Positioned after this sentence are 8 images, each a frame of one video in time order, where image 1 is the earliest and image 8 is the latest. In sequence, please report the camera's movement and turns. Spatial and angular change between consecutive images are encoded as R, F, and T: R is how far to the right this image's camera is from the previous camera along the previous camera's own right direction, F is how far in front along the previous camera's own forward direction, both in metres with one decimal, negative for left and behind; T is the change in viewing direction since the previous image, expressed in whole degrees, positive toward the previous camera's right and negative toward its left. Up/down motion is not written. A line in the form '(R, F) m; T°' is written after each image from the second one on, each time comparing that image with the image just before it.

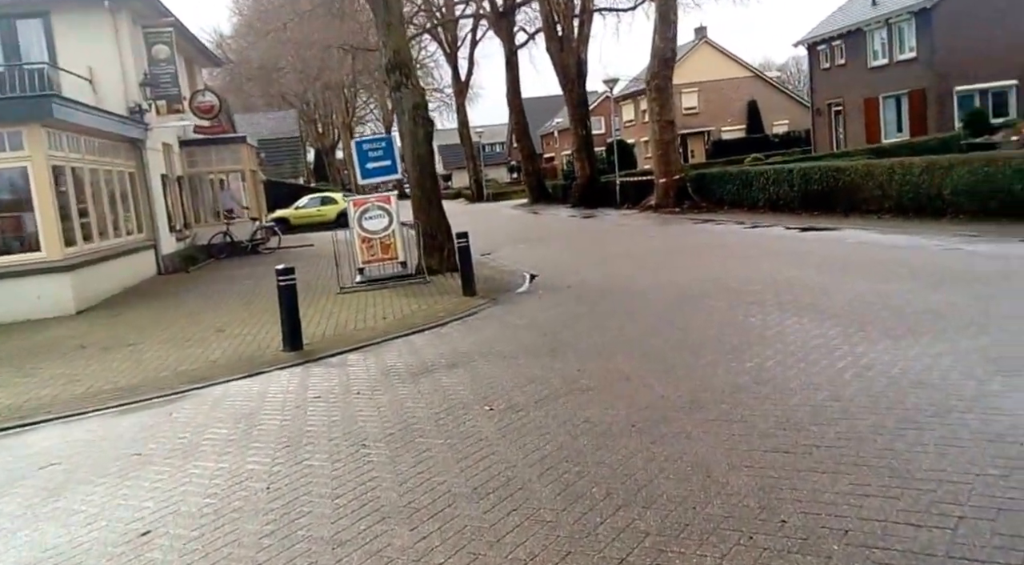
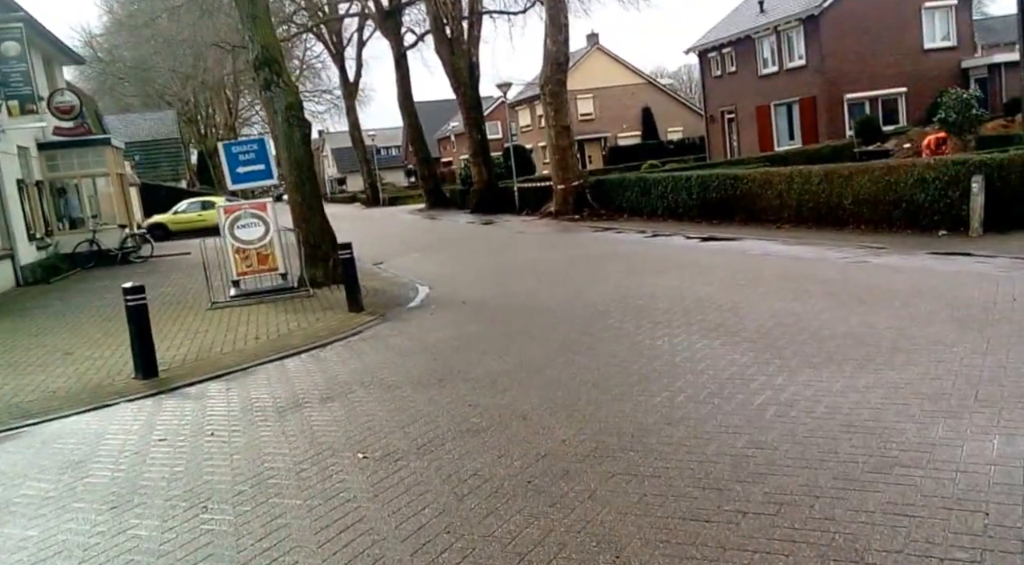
(+0.2, +0.9) m; +7°
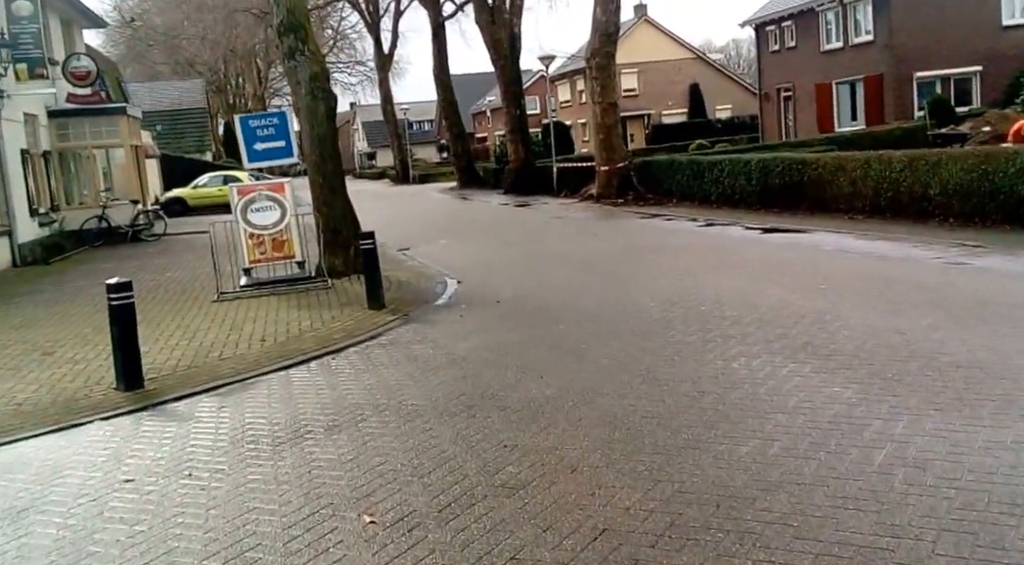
(-0.1, +1.3) m; -2°
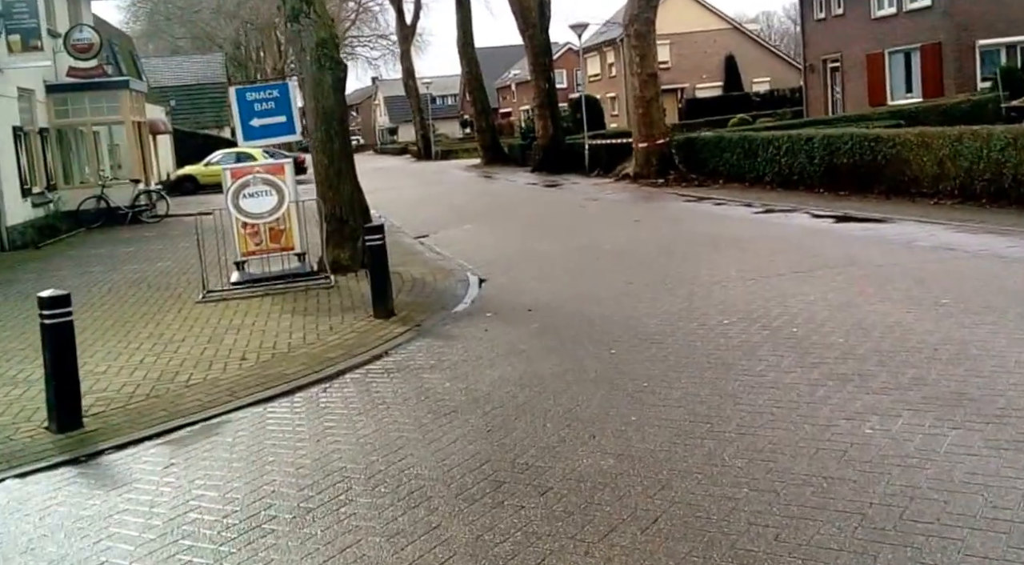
(-0.1, +1.7) m; -2°
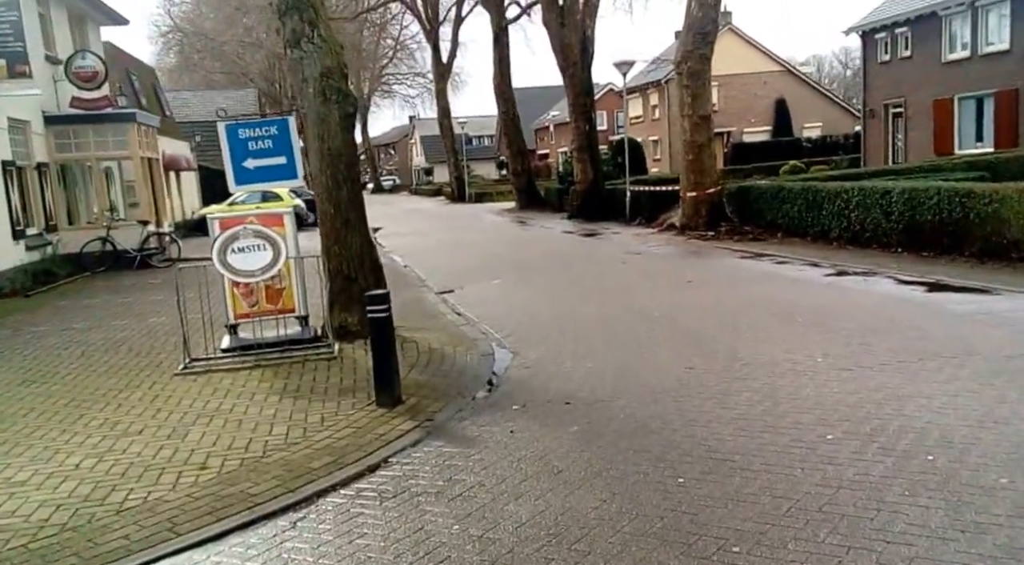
(0.0, +1.6) m; -2°
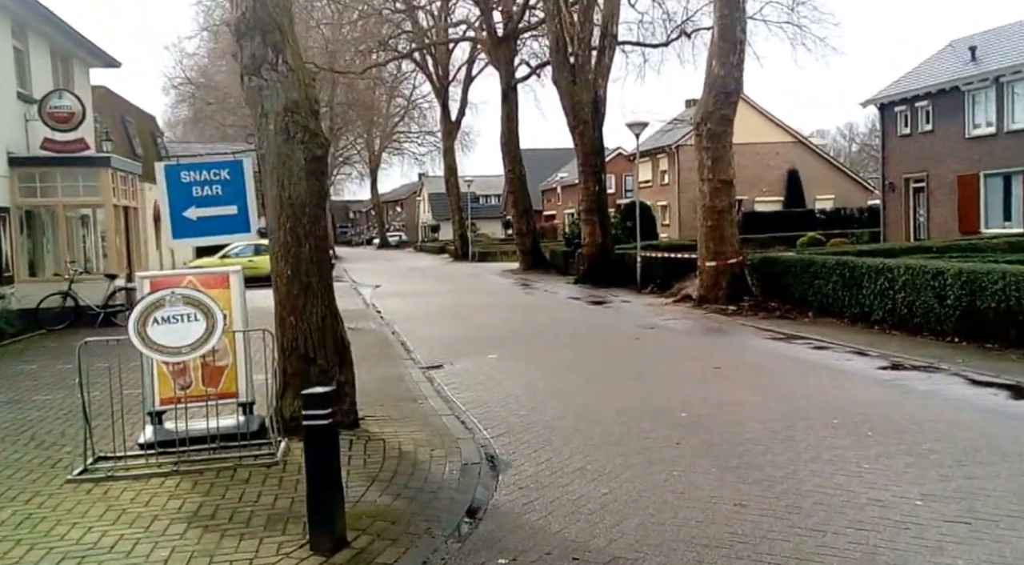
(0.0, +1.8) m; 0°
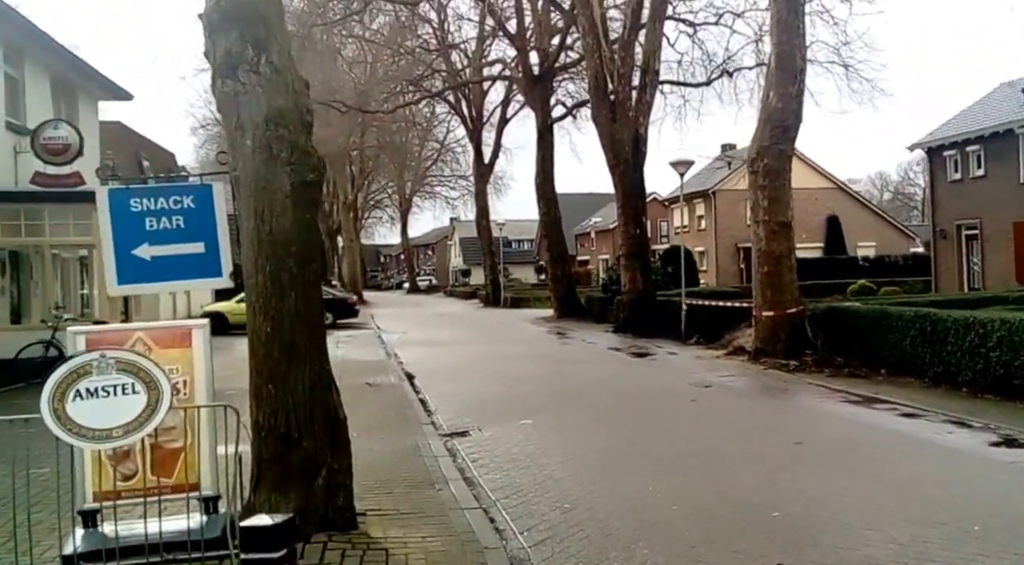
(-0.1, +1.8) m; -2°
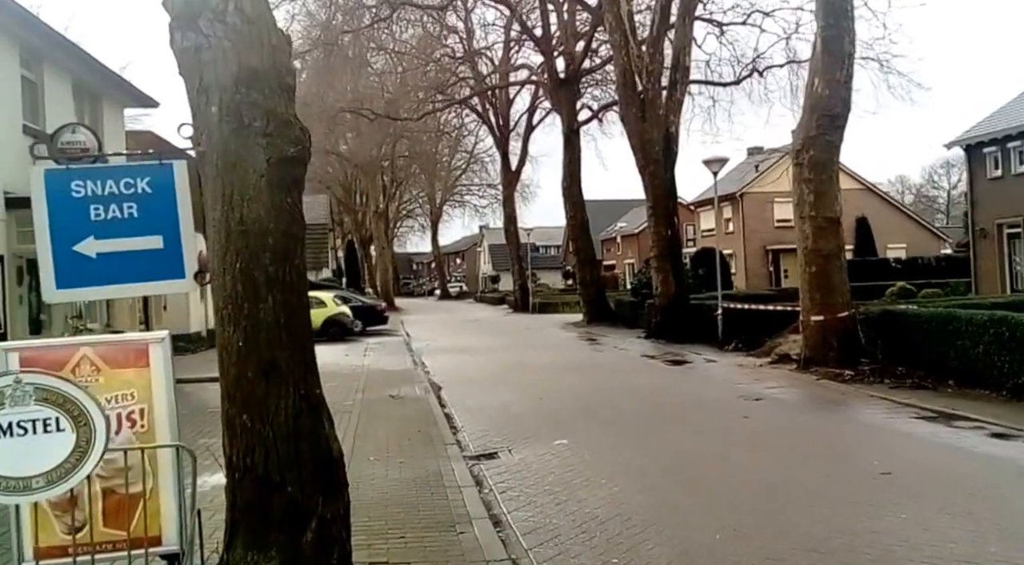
(-0.1, +1.3) m; -2°
